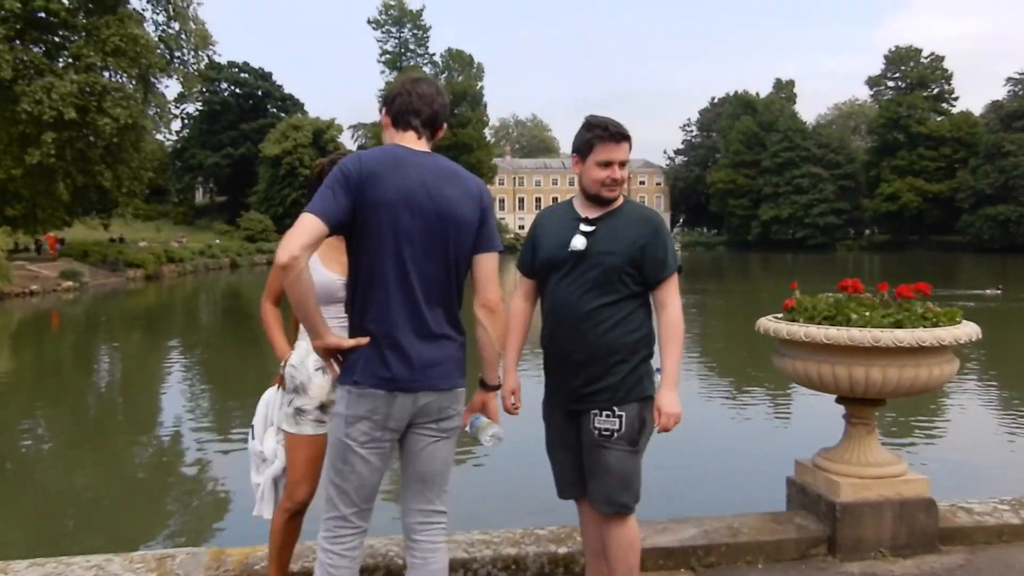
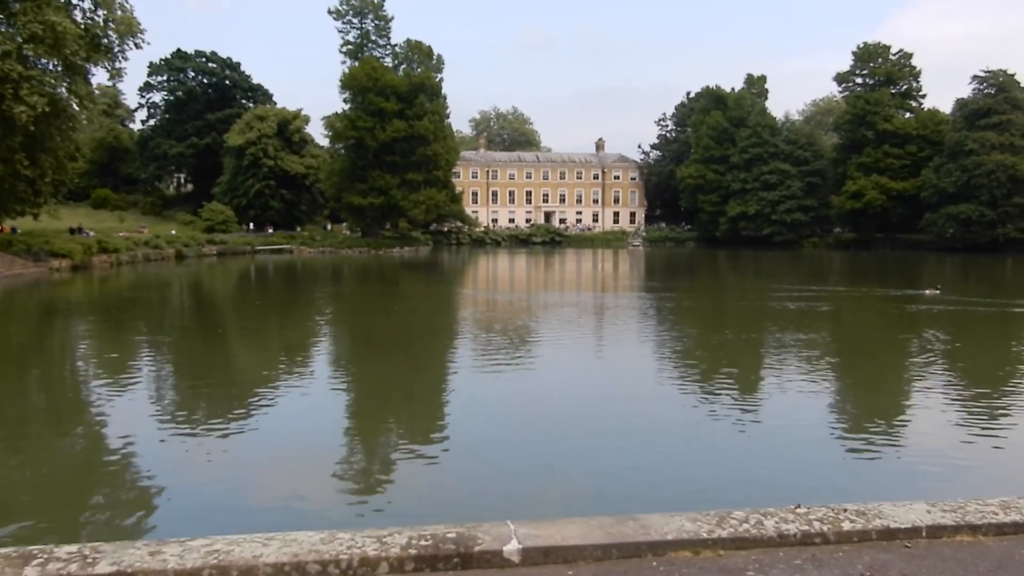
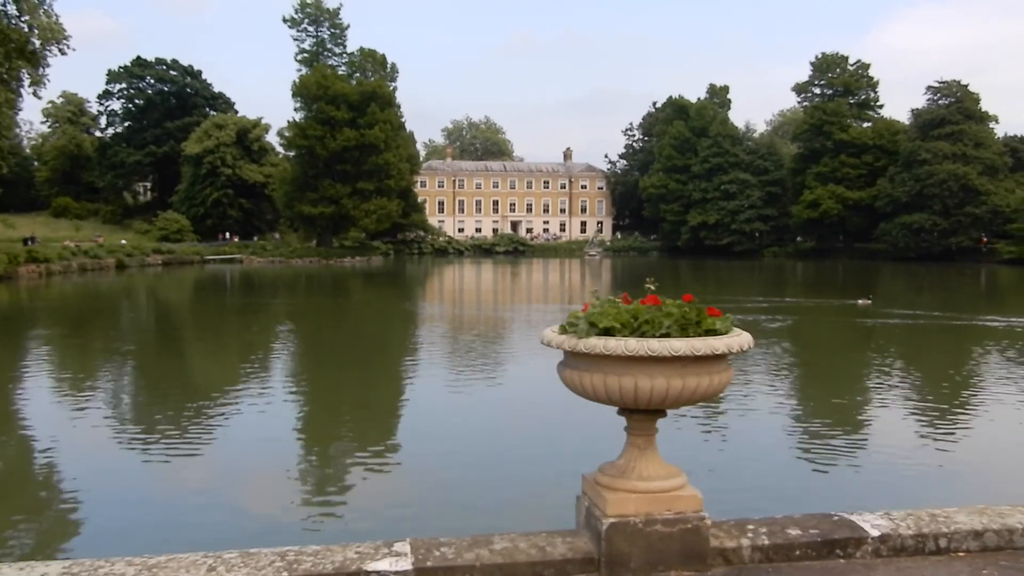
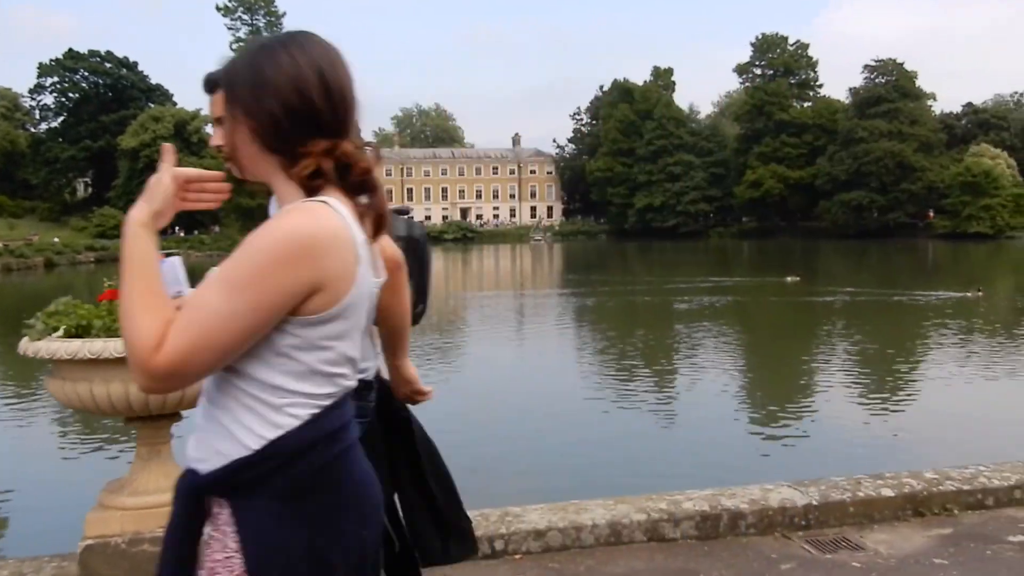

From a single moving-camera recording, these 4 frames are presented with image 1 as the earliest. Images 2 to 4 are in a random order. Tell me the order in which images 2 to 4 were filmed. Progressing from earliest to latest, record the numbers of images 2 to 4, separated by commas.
2, 3, 4
